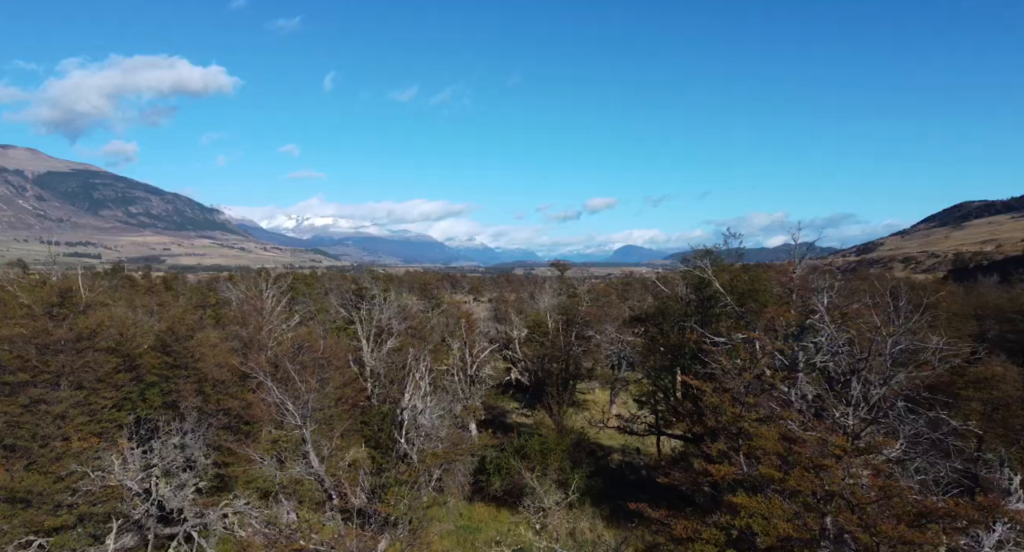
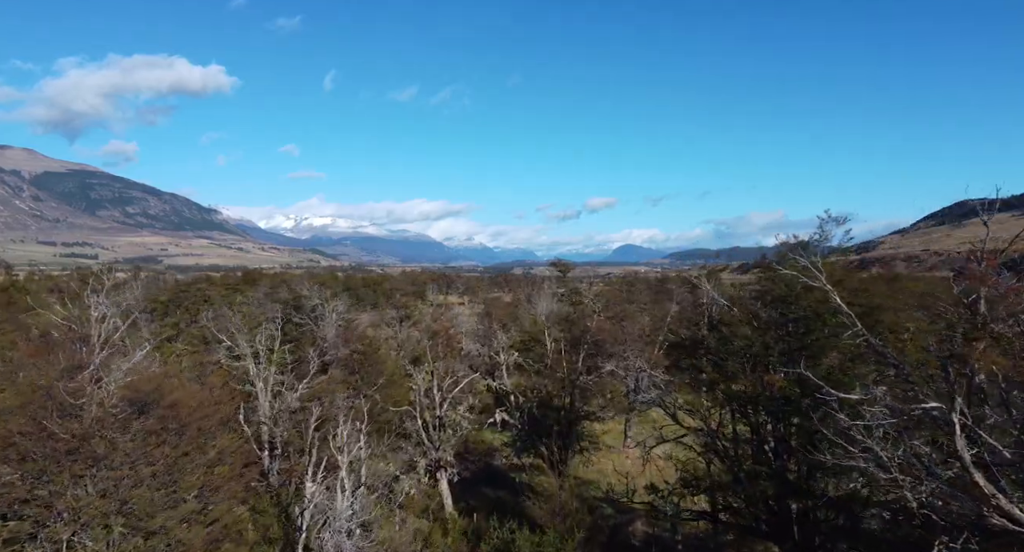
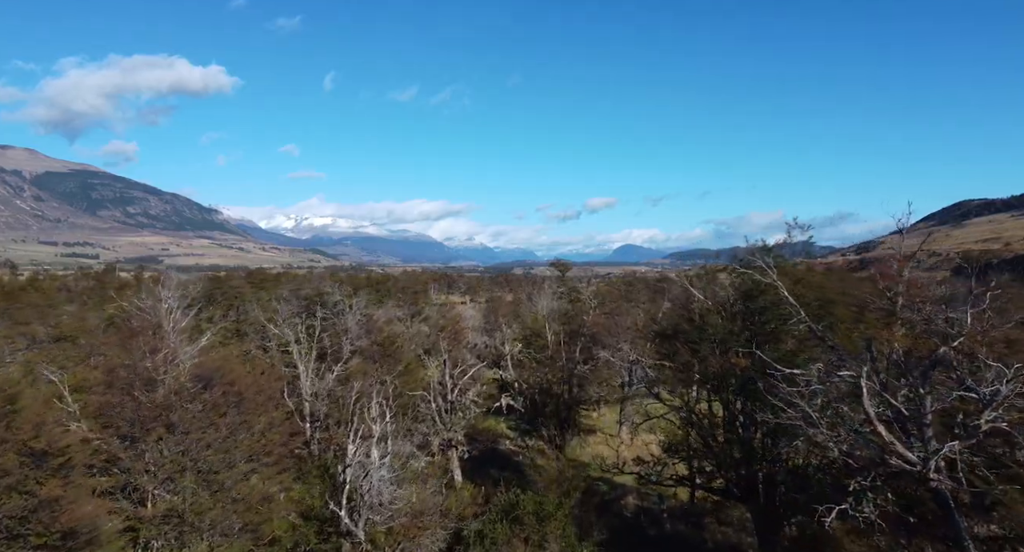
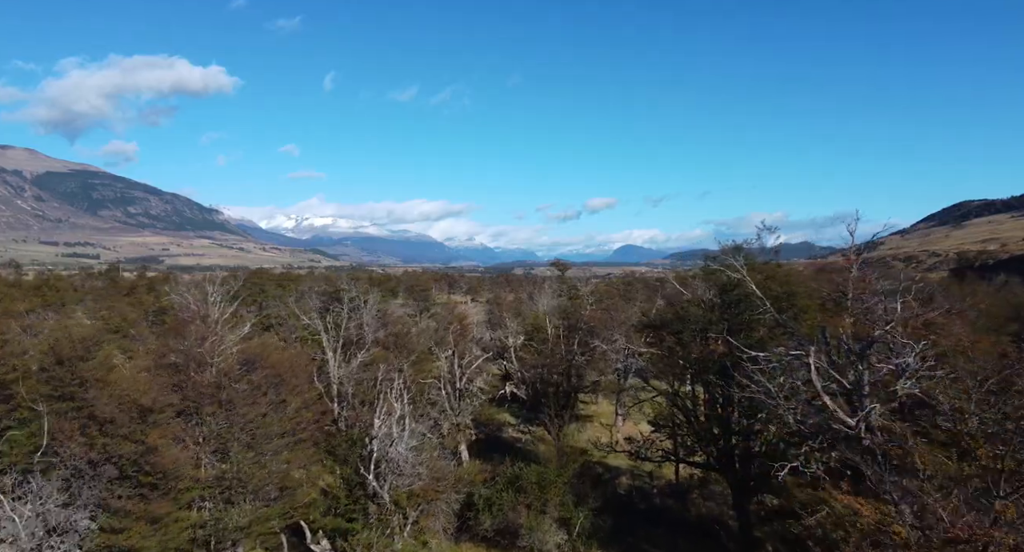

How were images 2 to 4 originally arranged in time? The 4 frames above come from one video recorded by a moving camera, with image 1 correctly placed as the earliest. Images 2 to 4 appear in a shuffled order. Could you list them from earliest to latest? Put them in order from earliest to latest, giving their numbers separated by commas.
4, 3, 2
